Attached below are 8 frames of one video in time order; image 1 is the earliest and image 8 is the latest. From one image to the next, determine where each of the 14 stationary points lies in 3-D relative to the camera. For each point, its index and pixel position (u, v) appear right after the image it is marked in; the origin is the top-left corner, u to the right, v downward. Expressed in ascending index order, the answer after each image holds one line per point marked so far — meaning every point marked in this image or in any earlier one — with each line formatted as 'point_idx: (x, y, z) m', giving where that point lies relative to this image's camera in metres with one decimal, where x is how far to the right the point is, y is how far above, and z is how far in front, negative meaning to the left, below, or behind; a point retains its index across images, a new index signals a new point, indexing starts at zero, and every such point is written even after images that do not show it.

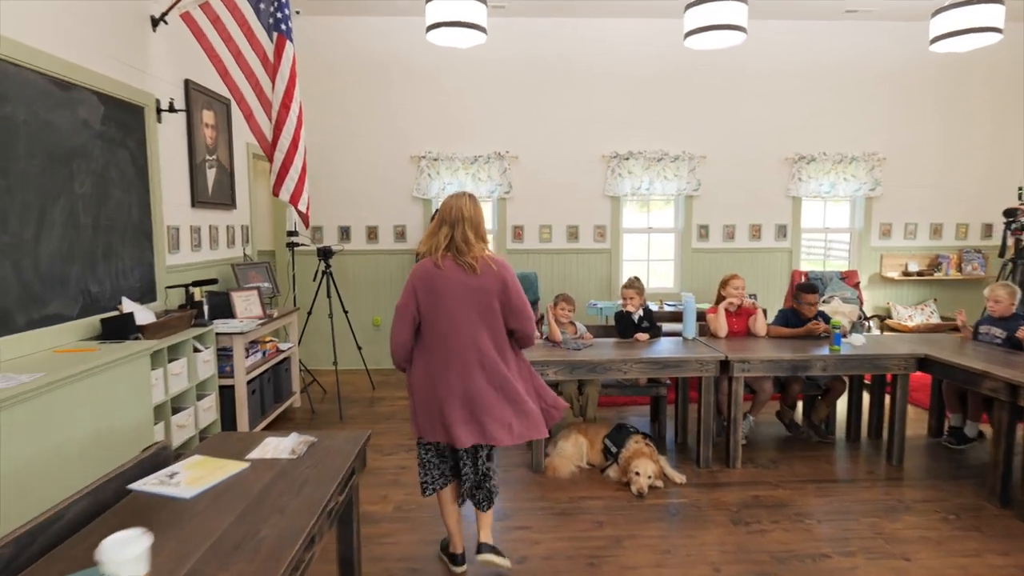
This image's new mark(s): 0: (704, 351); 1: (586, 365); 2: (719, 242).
0: (+1.1, -0.4, +3.6) m
1: (+0.4, -0.4, +3.4) m
2: (+2.1, +0.5, +6.1) m
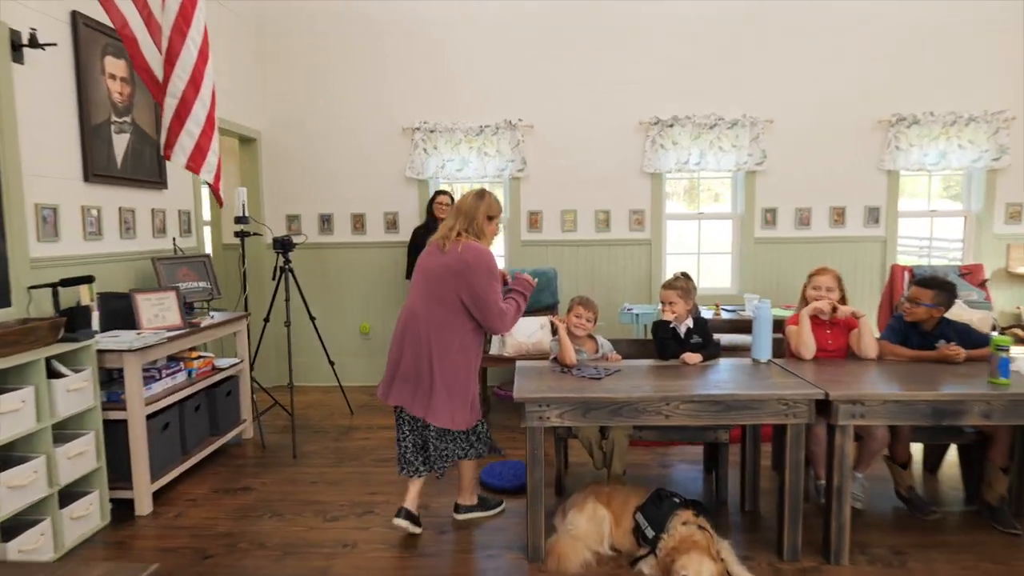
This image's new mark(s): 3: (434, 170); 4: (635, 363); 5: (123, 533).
0: (+1.1, -0.4, +2.4) m
1: (+0.4, -0.4, +2.3) m
2: (+2.2, +0.5, +4.9) m
3: (-0.6, +0.9, +4.8) m
4: (+0.5, -0.3, +2.7) m
5: (-1.7, -1.1, +2.7) m
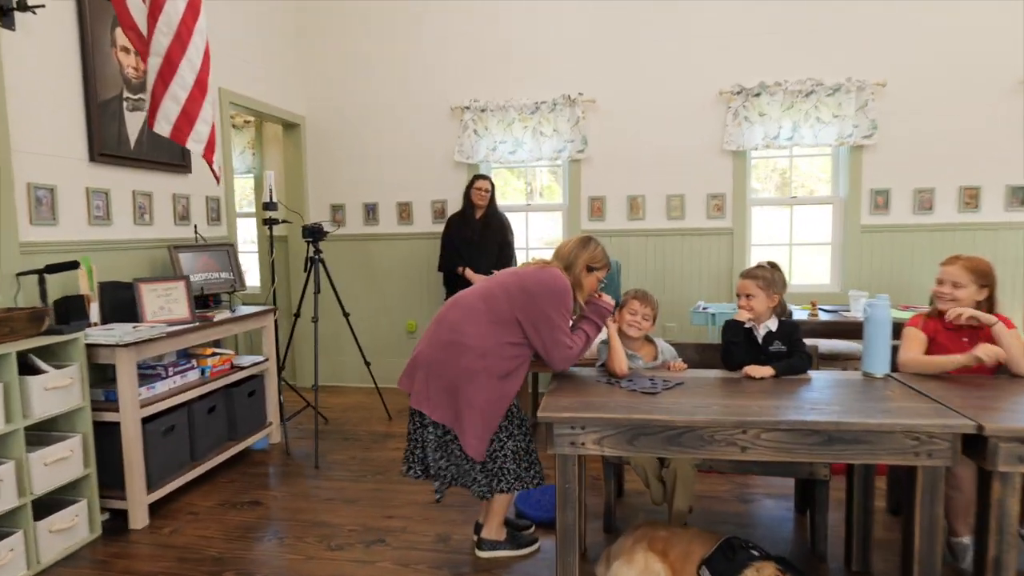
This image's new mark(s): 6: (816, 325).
0: (+1.1, -0.3, +1.7) m
1: (+0.4, -0.4, +1.7) m
2: (+2.6, +0.5, +4.0) m
3: (-0.2, +1.0, +4.4) m
4: (+0.7, -0.3, +2.2) m
5: (-1.6, -1.0, +2.4) m
6: (+1.5, -0.2, +3.1) m
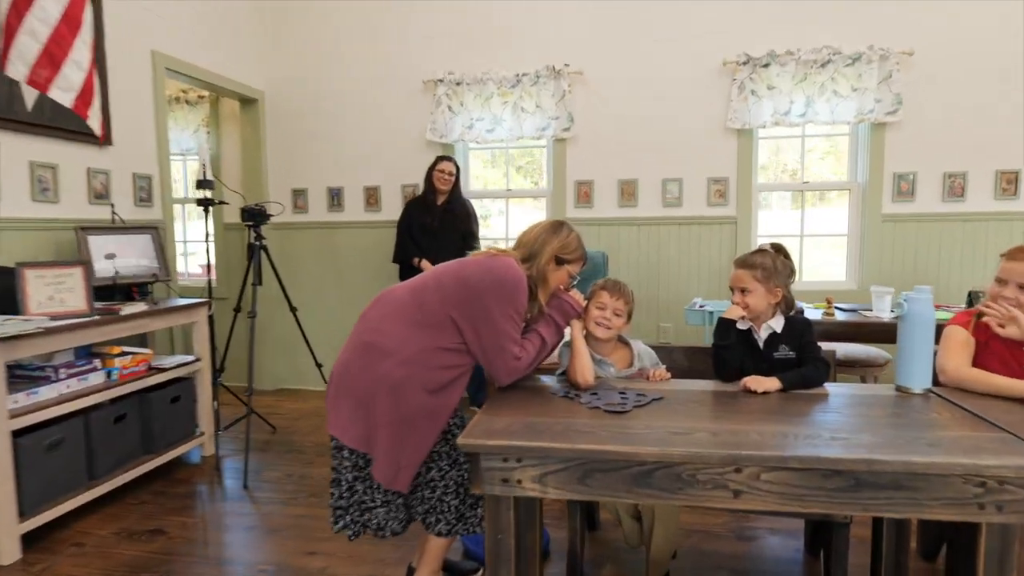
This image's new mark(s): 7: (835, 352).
0: (+0.9, -0.3, +1.2) m
1: (+0.2, -0.4, +1.3) m
2: (+2.4, +0.5, +3.5) m
3: (-0.3, +1.0, +3.9) m
4: (+0.5, -0.3, +1.7) m
5: (-1.8, -1.0, +2.0) m
6: (+1.3, -0.2, +2.6) m
7: (+1.0, -0.2, +2.0) m
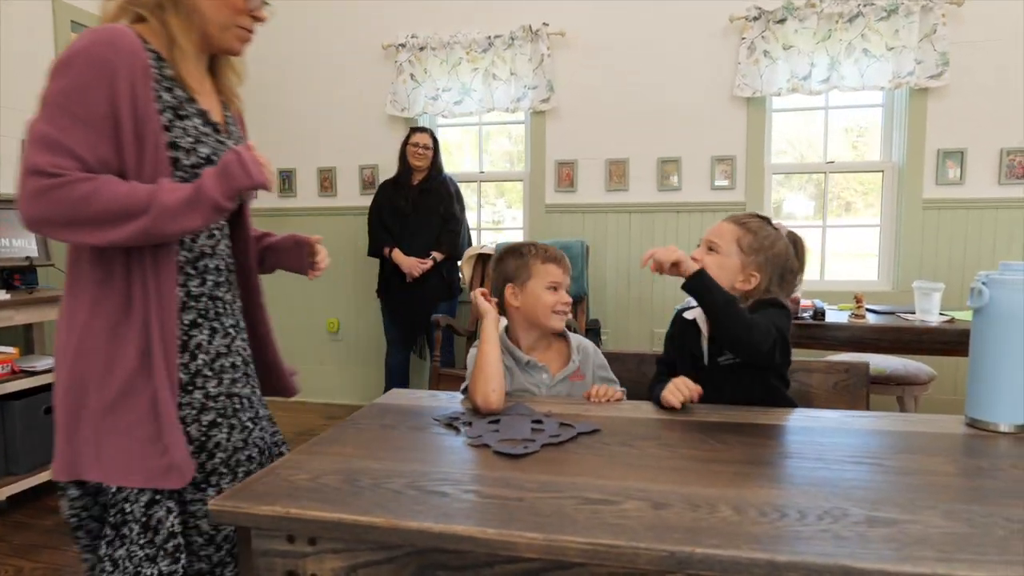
0: (+0.7, -0.3, +0.7) m
1: (0.0, -0.3, +0.7) m
2: (+2.2, +0.5, +2.9) m
3: (-0.5, +1.0, +3.4) m
4: (+0.2, -0.2, +1.1) m
5: (-2.0, -0.9, +1.5) m
6: (+1.1, -0.1, +2.0) m
7: (+0.8, -0.2, +1.4) m
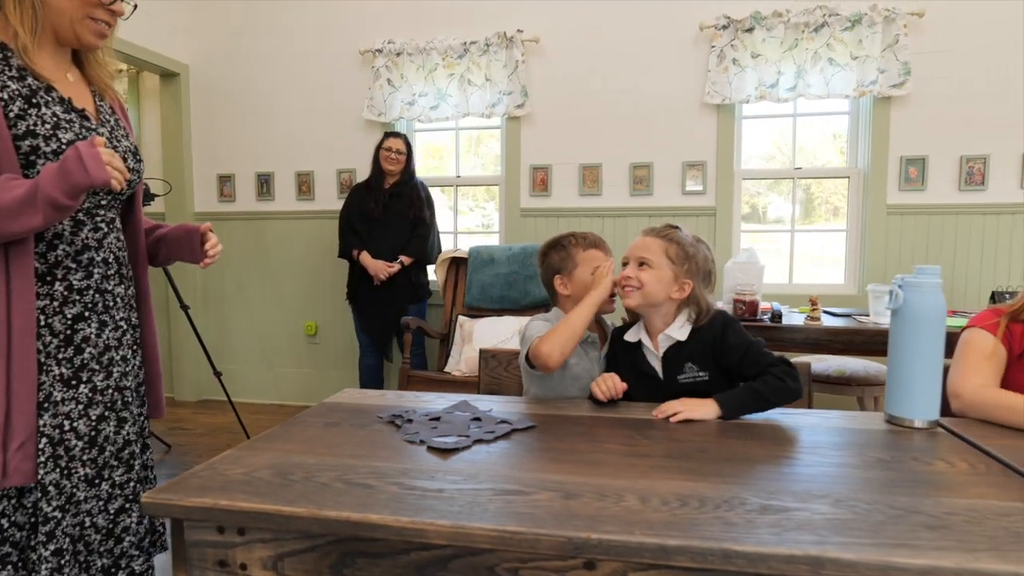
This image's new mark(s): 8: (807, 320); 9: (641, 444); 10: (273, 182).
0: (+0.6, -0.3, +0.7) m
1: (-0.1, -0.3, +0.7) m
2: (+2.1, +0.5, +3.0) m
3: (-0.6, +1.0, +3.4) m
4: (+0.1, -0.2, +1.2) m
5: (-2.1, -0.9, +1.5) m
6: (+1.0, -0.1, +2.0) m
7: (+0.7, -0.2, +1.5) m
8: (+1.0, -0.1, +2.2) m
9: (+0.2, -0.2, +1.0) m
10: (-1.4, +0.6, +3.7) m
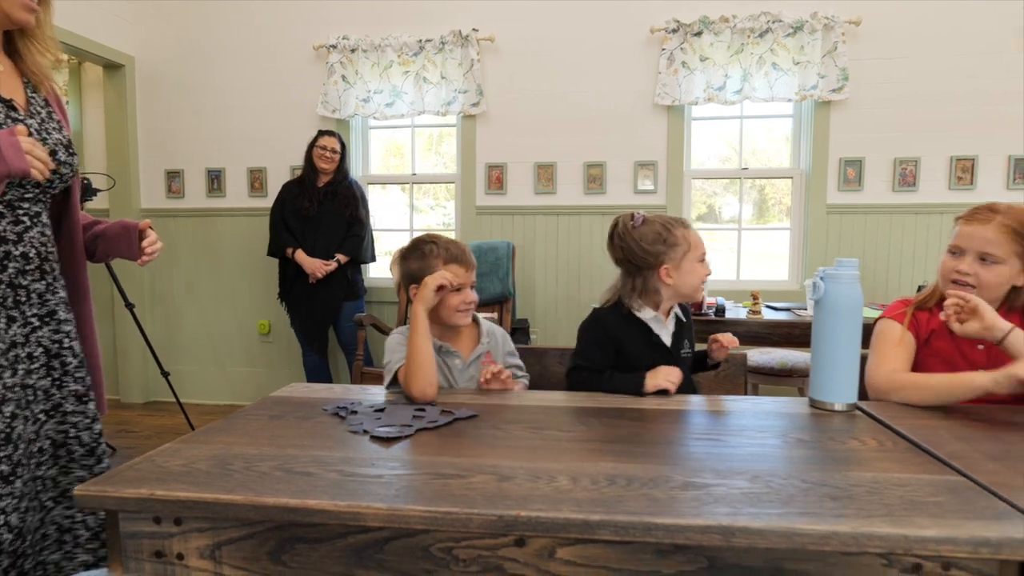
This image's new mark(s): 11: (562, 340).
0: (+0.5, -0.2, +0.8) m
1: (-0.2, -0.3, +0.8) m
2: (+1.9, +0.5, +3.1) m
3: (-0.9, +1.0, +3.4) m
4: (0.0, -0.2, +1.2) m
5: (-2.2, -0.9, +1.4) m
6: (+0.8, -0.1, +2.1) m
7: (+0.6, -0.2, +1.5) m
8: (+0.9, -0.1, +2.3) m
9: (+0.1, -0.2, +1.0) m
10: (-1.7, +0.6, +3.6) m
11: (+0.3, -0.3, +3.4) m
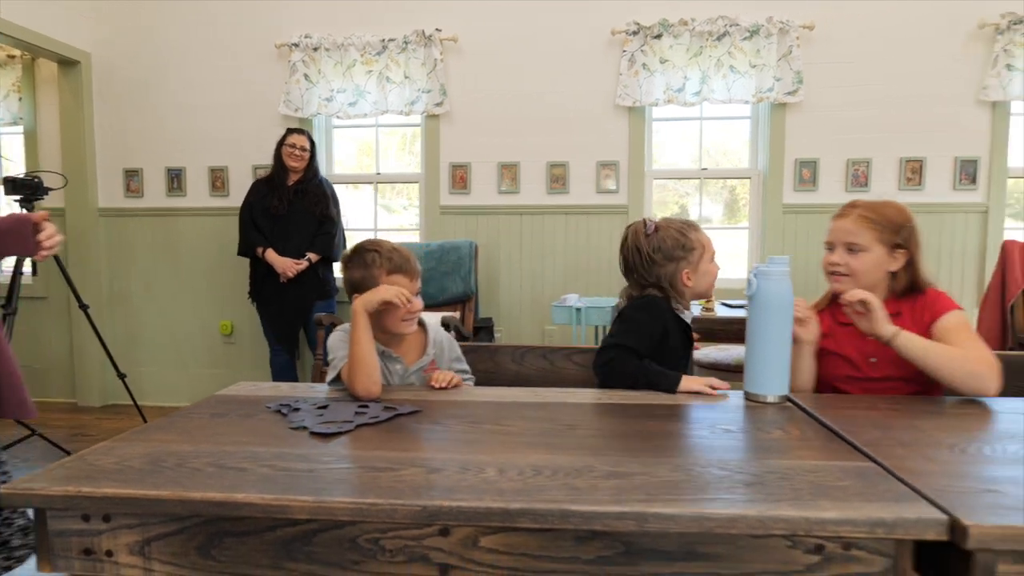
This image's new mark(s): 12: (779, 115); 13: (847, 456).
0: (+0.4, -0.2, +0.8) m
1: (-0.3, -0.3, +0.8) m
2: (+1.7, +0.5, +3.2) m
3: (-1.1, +1.0, +3.4) m
4: (-0.1, -0.2, +1.2) m
5: (-2.3, -0.9, +1.3) m
6: (+0.7, -0.1, +2.2) m
7: (+0.5, -0.2, +1.6) m
8: (+0.7, -0.1, +2.3) m
9: (0.0, -0.2, +1.0) m
10: (-1.9, +0.6, +3.6) m
11: (+0.1, -0.3, +3.5) m
12: (+1.4, +0.9, +3.2) m
13: (+0.5, -0.2, +0.9) m
